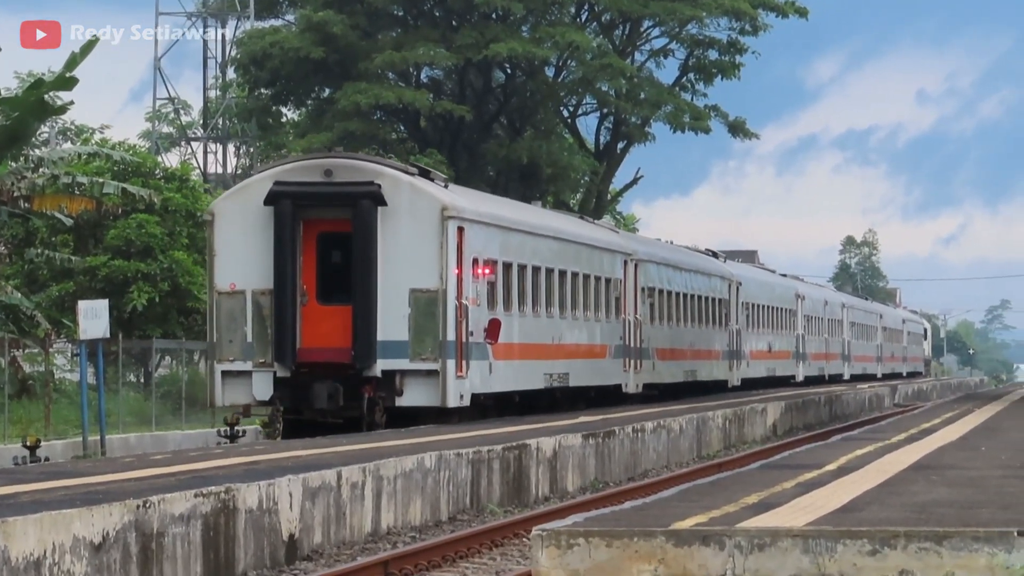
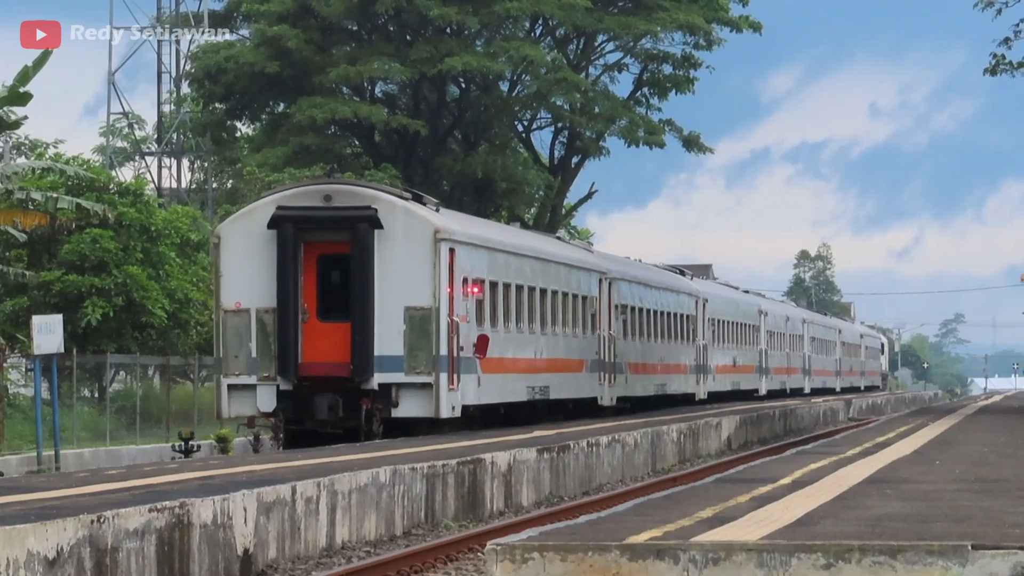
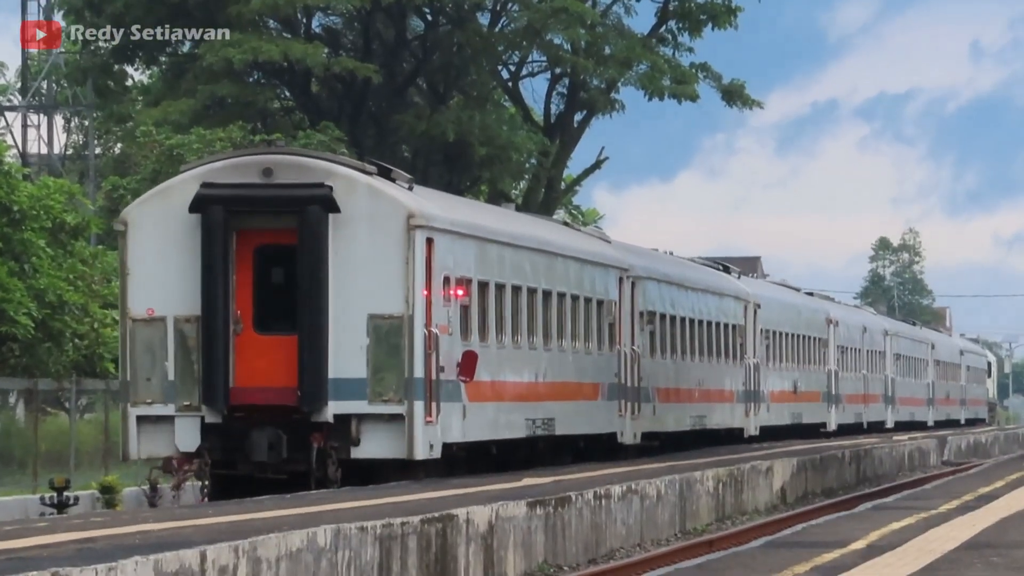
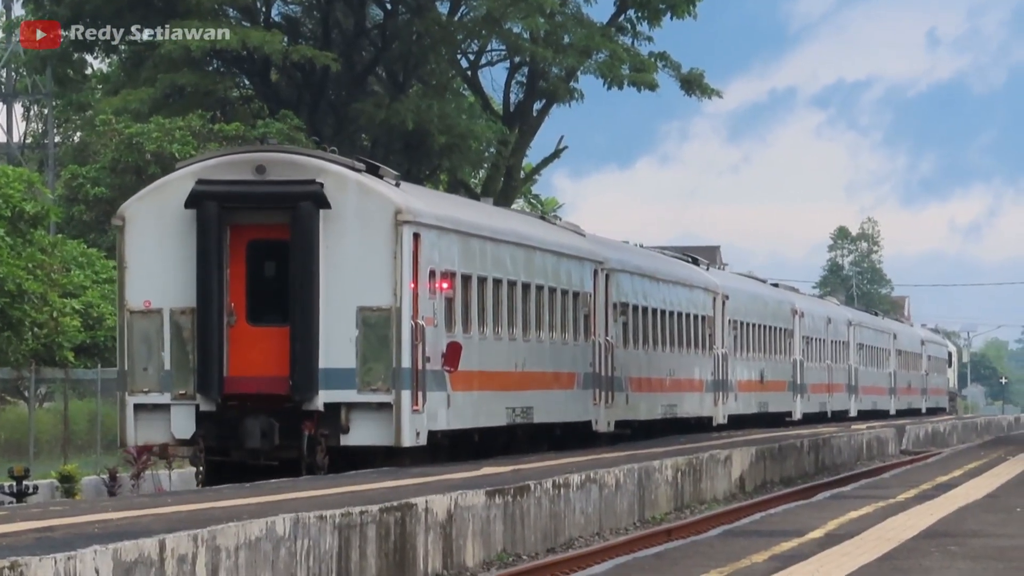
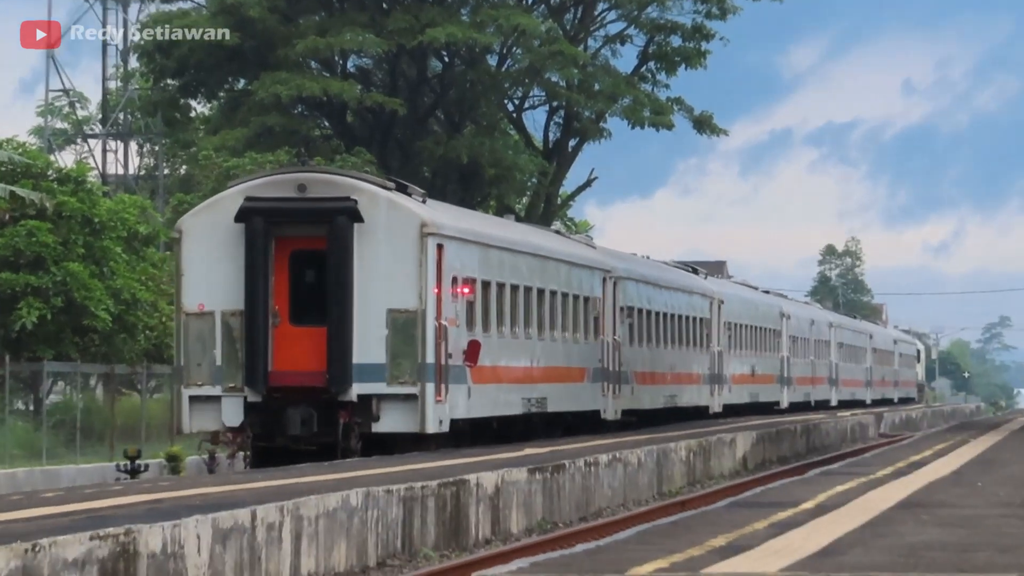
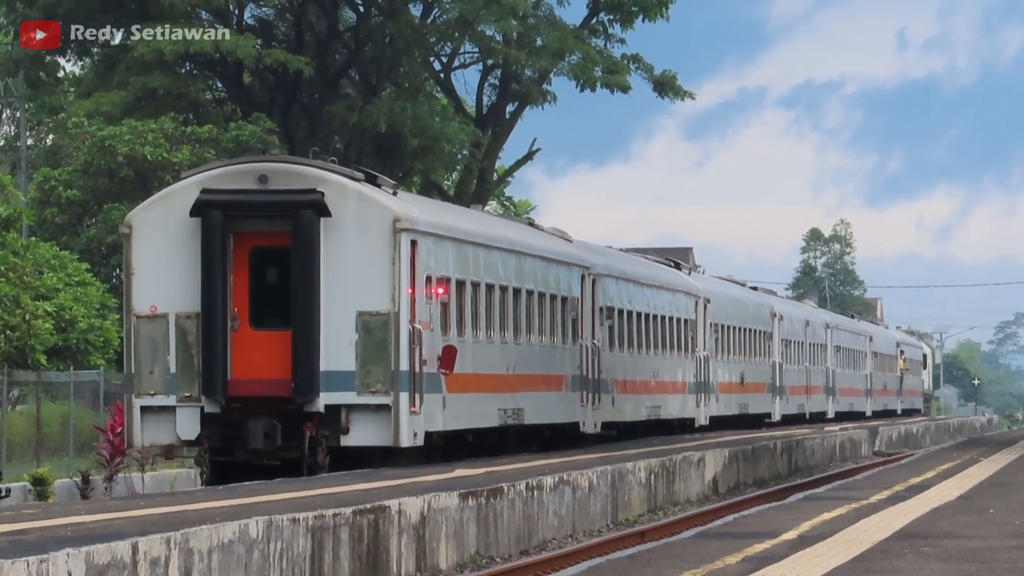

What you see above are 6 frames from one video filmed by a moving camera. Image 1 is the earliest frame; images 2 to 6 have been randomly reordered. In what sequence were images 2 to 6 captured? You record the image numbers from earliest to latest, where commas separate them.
2, 5, 3, 4, 6
